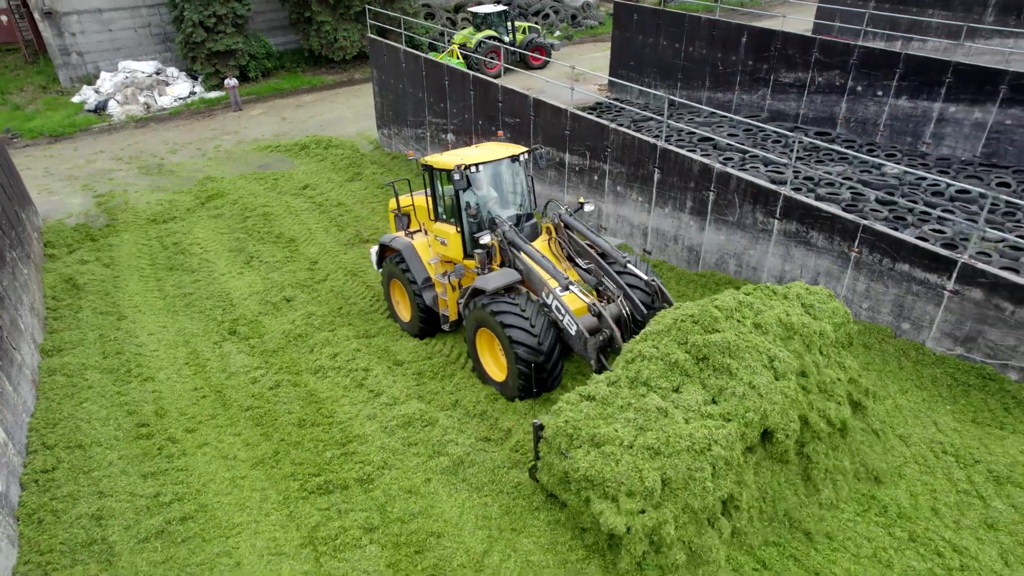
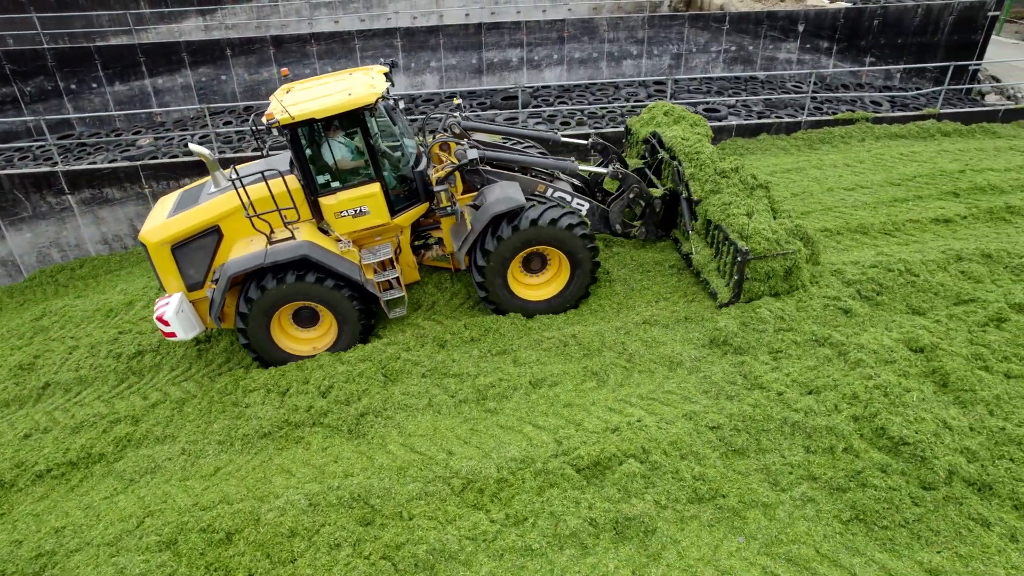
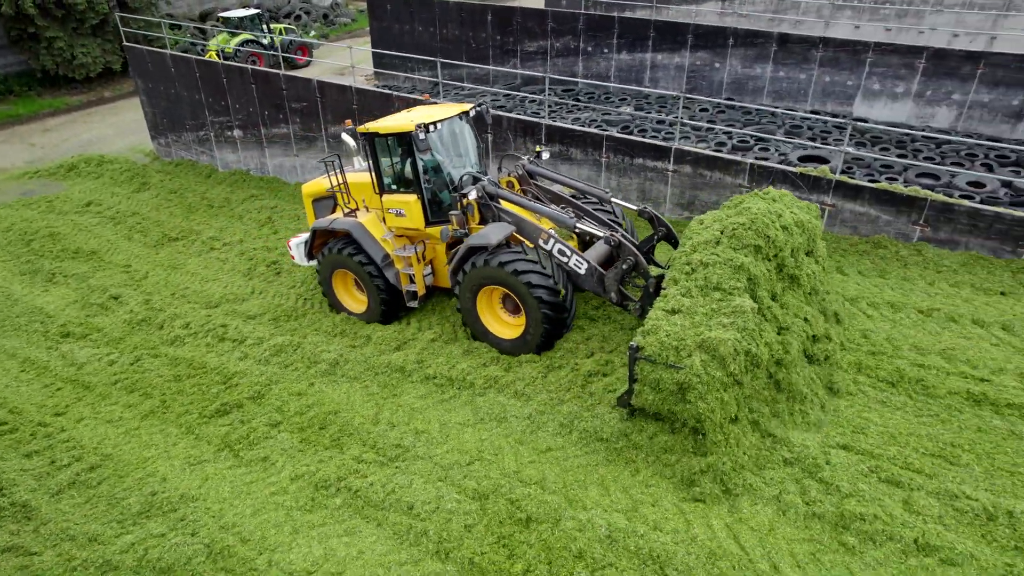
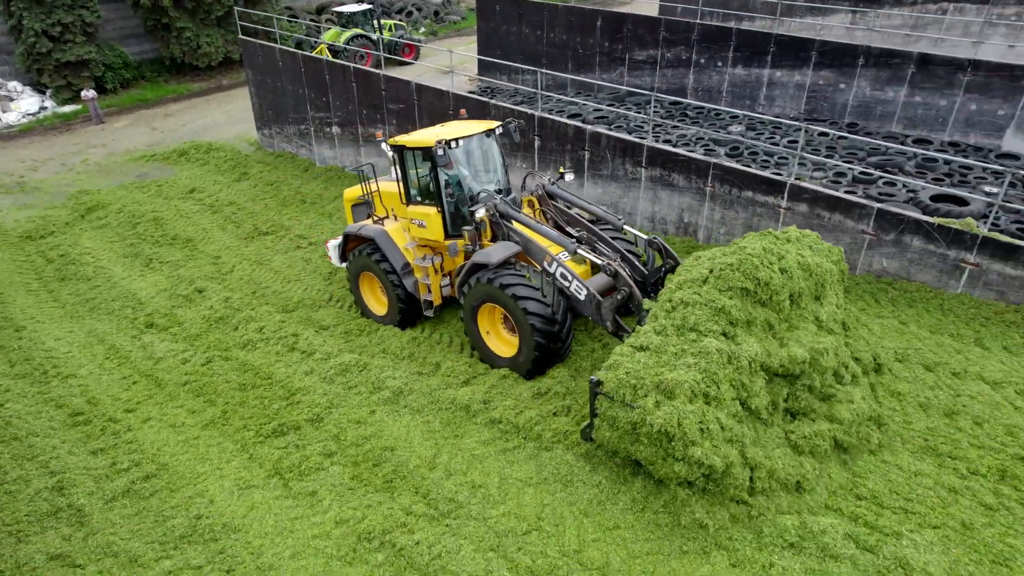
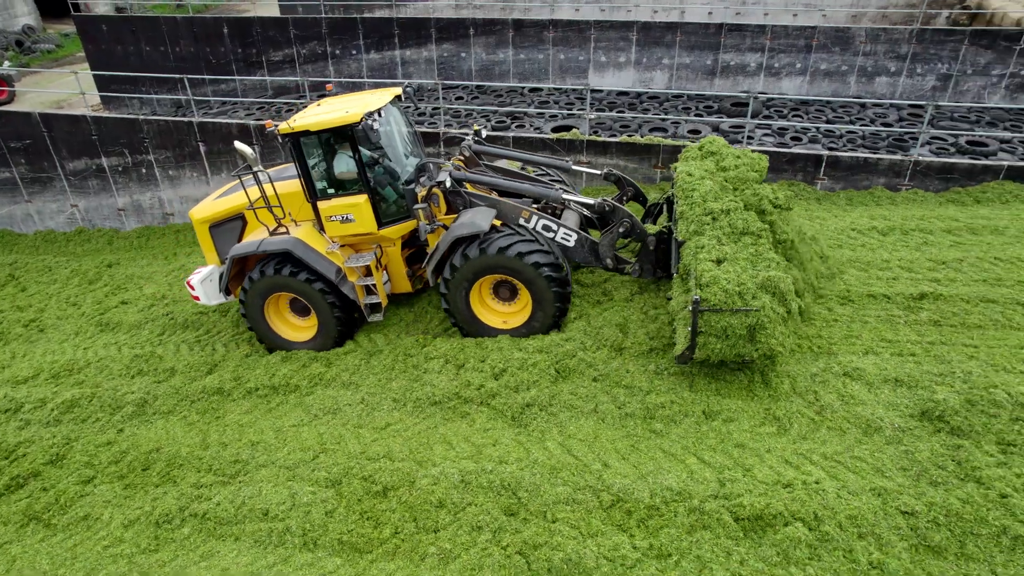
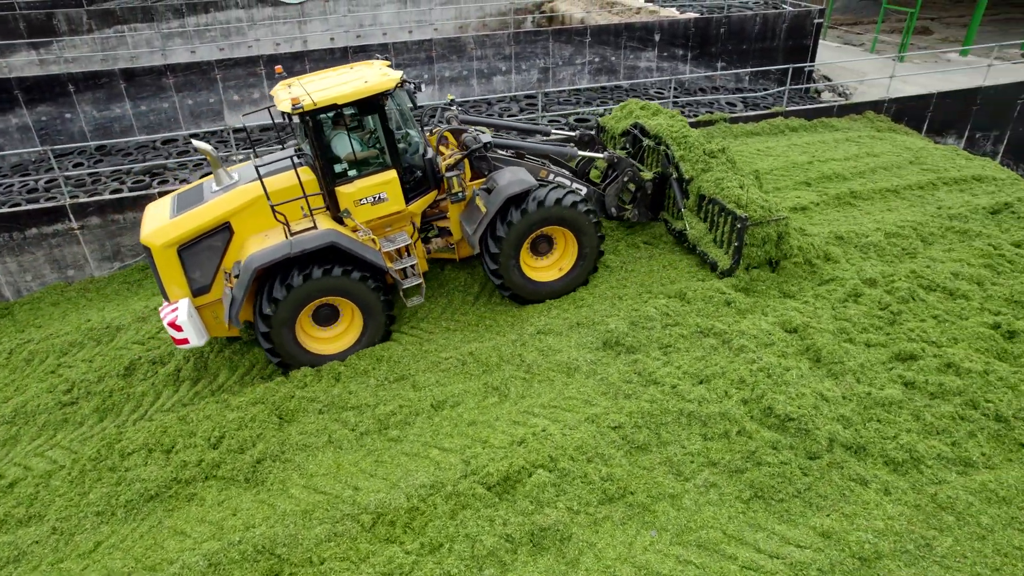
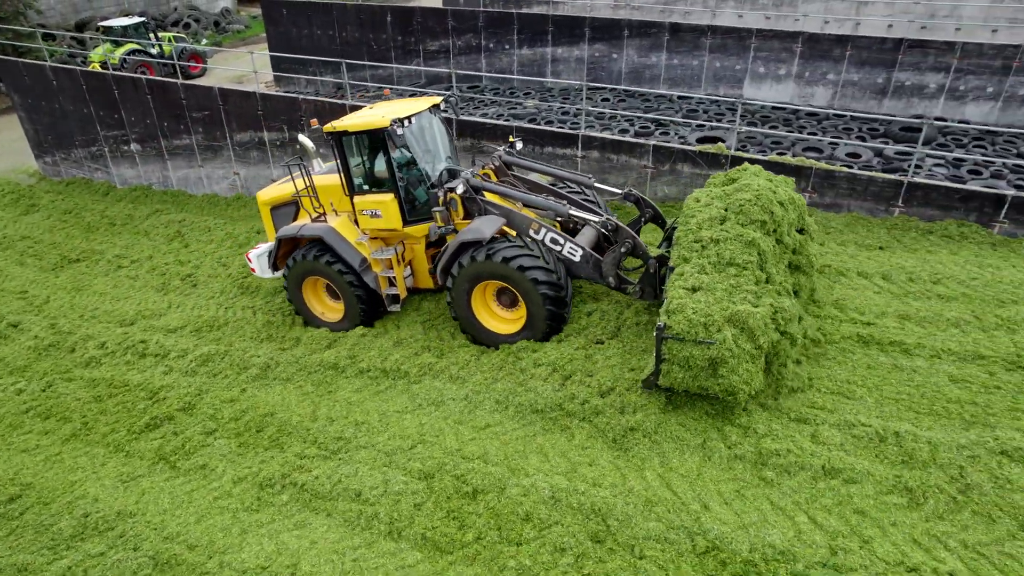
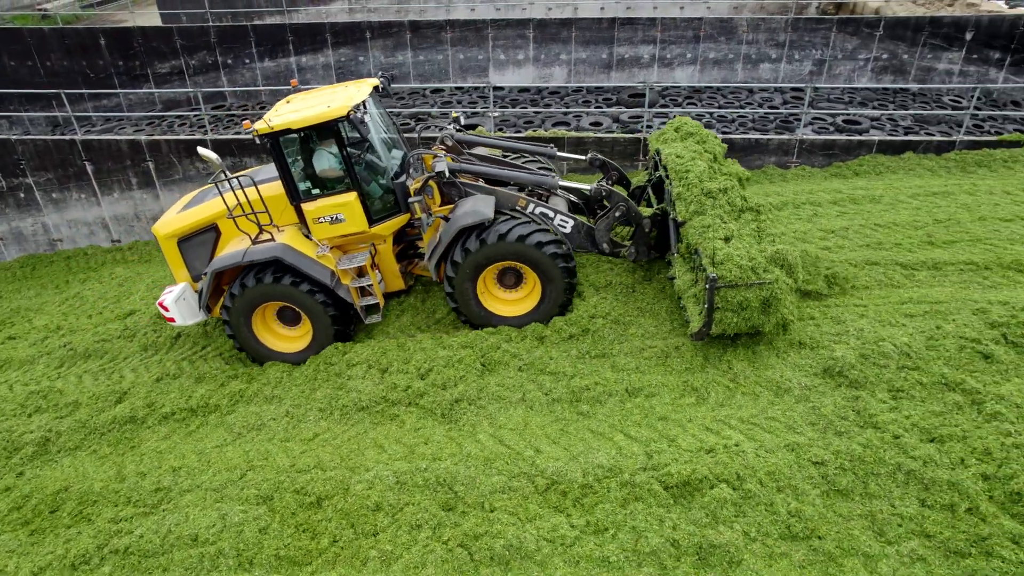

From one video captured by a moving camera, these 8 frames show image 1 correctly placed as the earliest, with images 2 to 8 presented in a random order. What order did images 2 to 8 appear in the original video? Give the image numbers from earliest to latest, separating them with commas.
4, 3, 7, 5, 8, 2, 6
